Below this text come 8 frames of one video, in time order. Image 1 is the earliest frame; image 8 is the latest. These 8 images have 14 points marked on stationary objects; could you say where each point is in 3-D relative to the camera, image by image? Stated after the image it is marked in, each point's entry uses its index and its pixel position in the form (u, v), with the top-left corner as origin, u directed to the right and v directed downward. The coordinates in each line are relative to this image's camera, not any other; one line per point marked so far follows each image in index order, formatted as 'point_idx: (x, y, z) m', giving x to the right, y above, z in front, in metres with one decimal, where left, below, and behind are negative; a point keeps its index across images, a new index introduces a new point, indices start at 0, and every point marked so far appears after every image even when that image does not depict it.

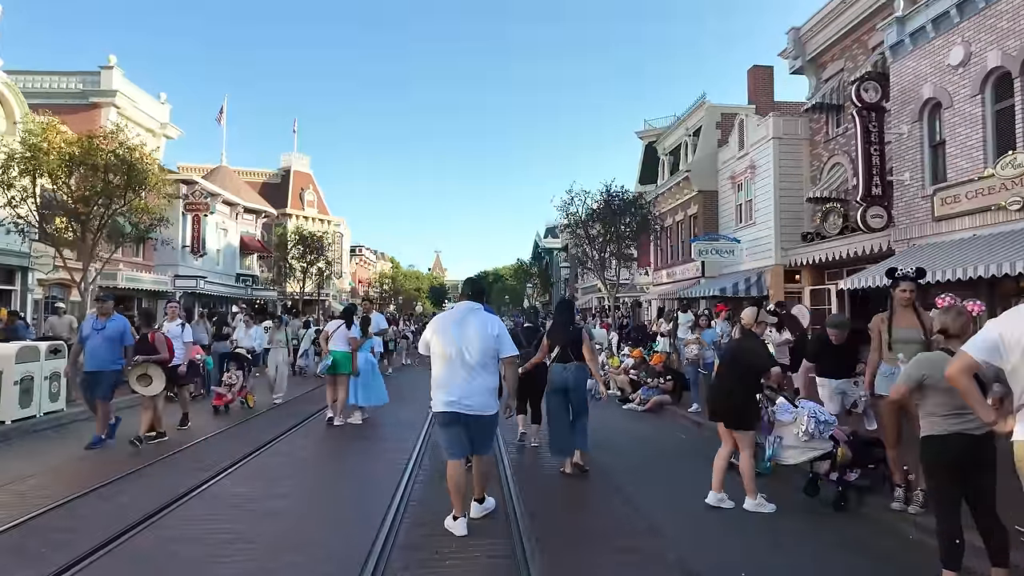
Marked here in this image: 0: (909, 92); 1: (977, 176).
0: (+8.1, +4.0, +12.2) m
1: (+8.3, +2.0, +10.6) m
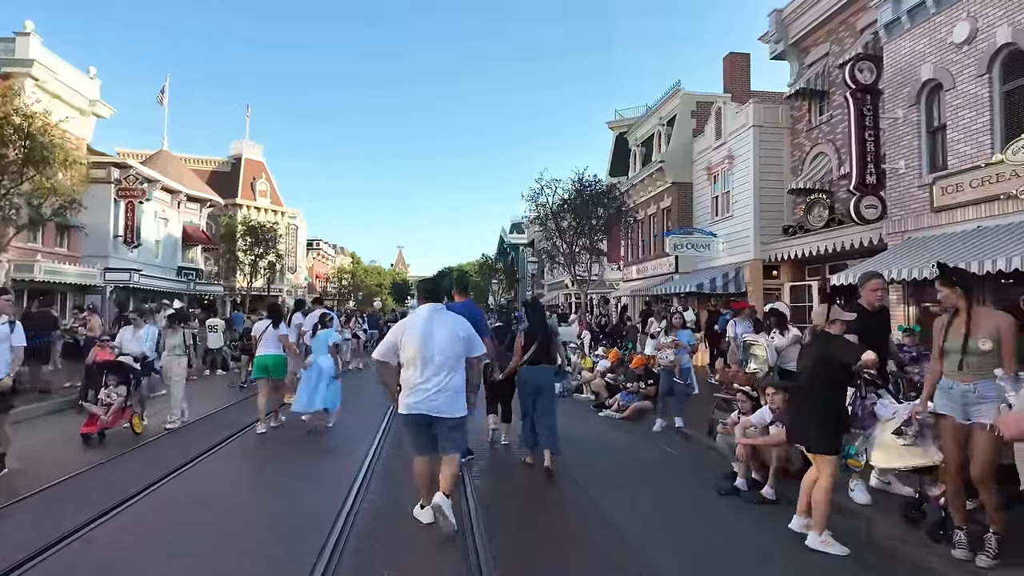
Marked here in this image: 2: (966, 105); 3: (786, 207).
0: (+7.5, +4.1, +11.4) m
1: (+7.7, +2.1, +9.8) m
2: (+7.7, +3.1, +10.1) m
3: (+7.5, +2.3, +16.4) m
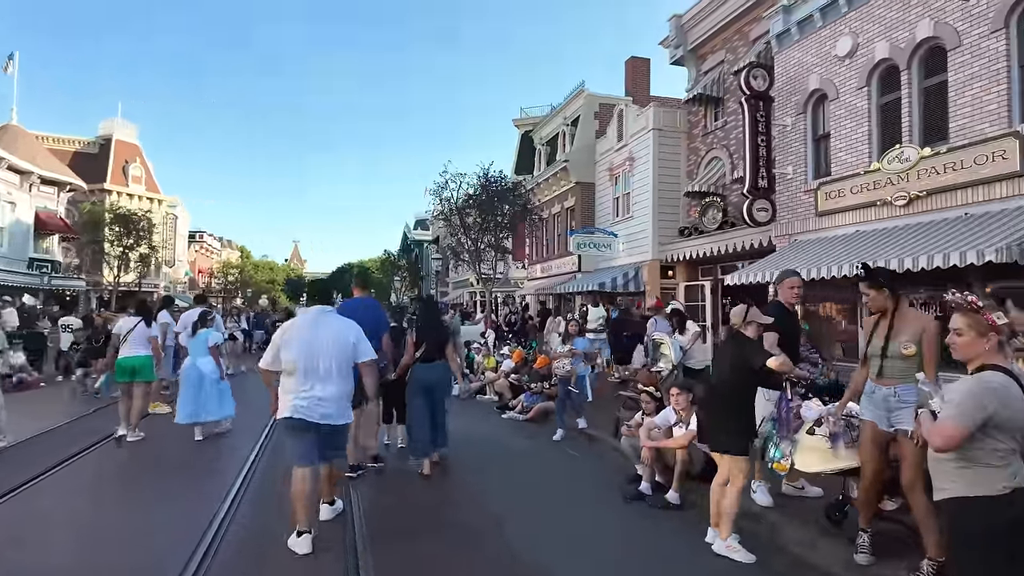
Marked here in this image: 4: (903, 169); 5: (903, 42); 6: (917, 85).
0: (+5.6, +4.1, +11.9) m
1: (+6.1, +2.0, +10.3) m
2: (+6.0, +3.1, +10.7) m
3: (+4.8, +2.3, +16.9) m
4: (+6.2, +1.9, +9.5) m
5: (+6.4, +4.0, +9.6) m
6: (+6.5, +3.3, +9.5) m
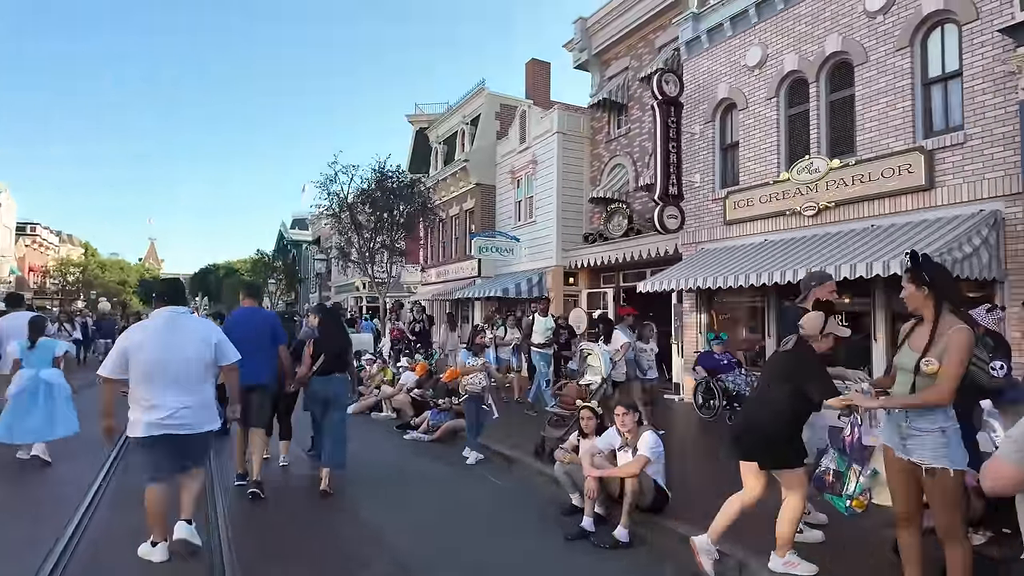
0: (+3.8, +3.9, +11.9) m
1: (+4.5, +1.9, +10.4) m
2: (+4.4, +3.0, +10.8) m
3: (+2.0, +2.1, +16.6) m
4: (+4.9, +1.8, +9.6) m
5: (+5.0, +3.8, +9.8) m
6: (+5.1, +3.1, +9.7) m
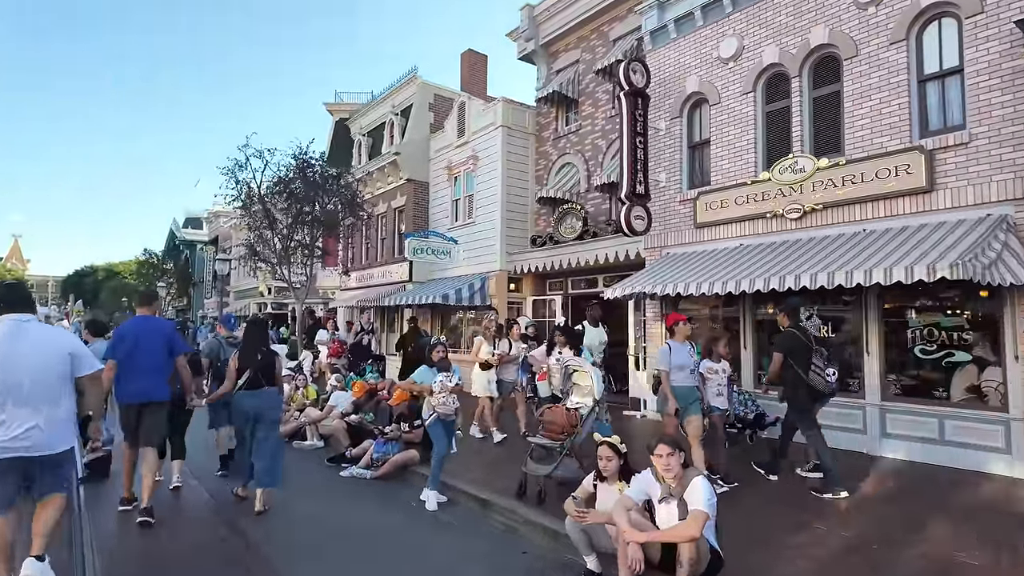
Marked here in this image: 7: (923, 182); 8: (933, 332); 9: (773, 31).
0: (+2.9, +3.8, +11.0) m
1: (+3.8, +1.8, +9.7) m
2: (+3.7, +2.8, +10.1) m
3: (+0.4, +1.9, +15.4) m
4: (+4.3, +1.6, +9.0) m
5: (+4.4, +3.7, +9.2) m
6: (+4.5, +3.0, +9.1) m
7: (+5.3, +1.4, +7.6) m
8: (+5.5, -0.6, +7.8) m
9: (+4.2, +4.1, +9.5) m
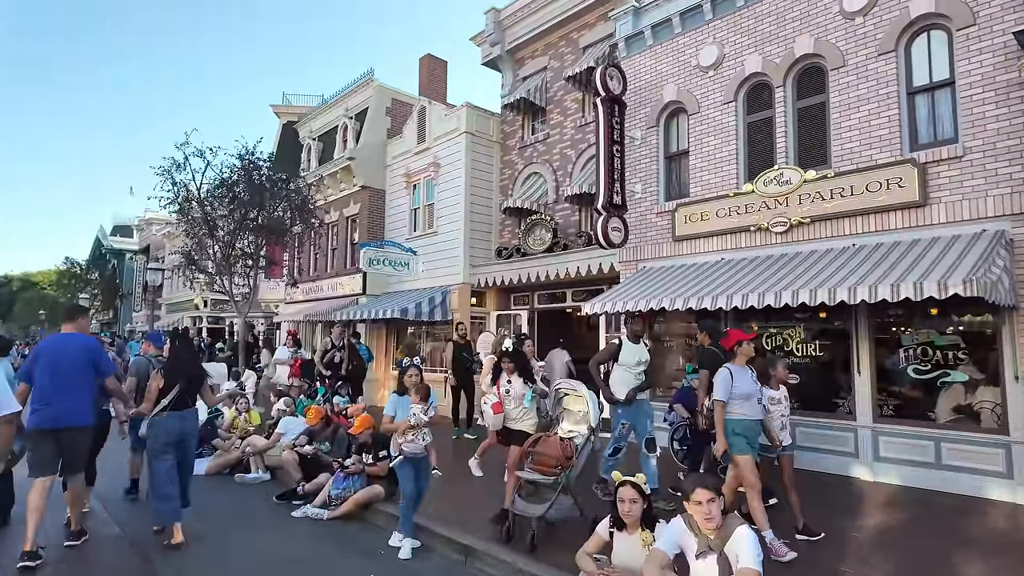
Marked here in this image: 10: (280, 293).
0: (+2.4, +3.5, +10.6) m
1: (+3.4, +1.5, +9.3) m
2: (+3.2, +2.6, +9.7) m
3: (-0.5, +1.5, +14.7) m
4: (+3.9, +1.4, +8.6) m
5: (+4.0, +3.5, +8.9) m
6: (+4.2, +2.7, +8.8) m
7: (+5.0, +1.1, +7.4) m
8: (+5.2, -0.8, +7.5) m
9: (+3.8, +3.8, +9.2) m
10: (-7.6, -0.2, +19.5) m
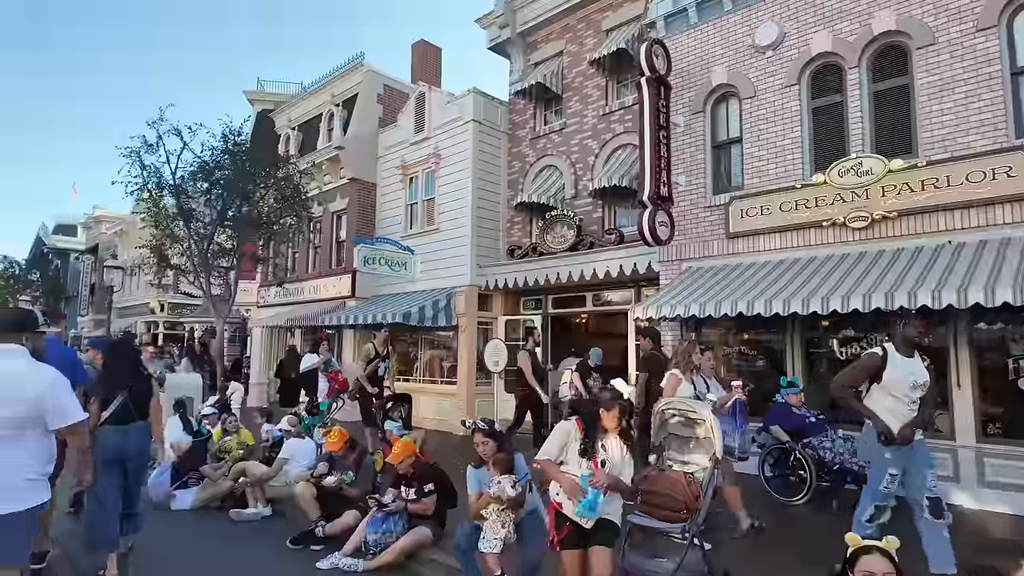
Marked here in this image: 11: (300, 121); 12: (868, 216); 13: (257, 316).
0: (+2.9, +3.5, +9.7) m
1: (+4.0, +1.5, +8.4) m
2: (+3.8, +2.5, +8.8) m
3: (-0.3, +1.5, +13.5) m
4: (+4.5, +1.4, +7.7) m
5: (+4.6, +3.4, +8.1) m
6: (+4.8, +2.7, +8.0) m
7: (+5.7, +1.1, +6.6) m
8: (+5.9, -0.8, +6.7) m
9: (+4.4, +3.8, +8.4) m
10: (-7.7, -0.2, +17.8) m
11: (-6.4, +5.0, +17.9) m
12: (+4.6, +0.9, +7.7) m
13: (-7.6, -0.8, +17.6) m
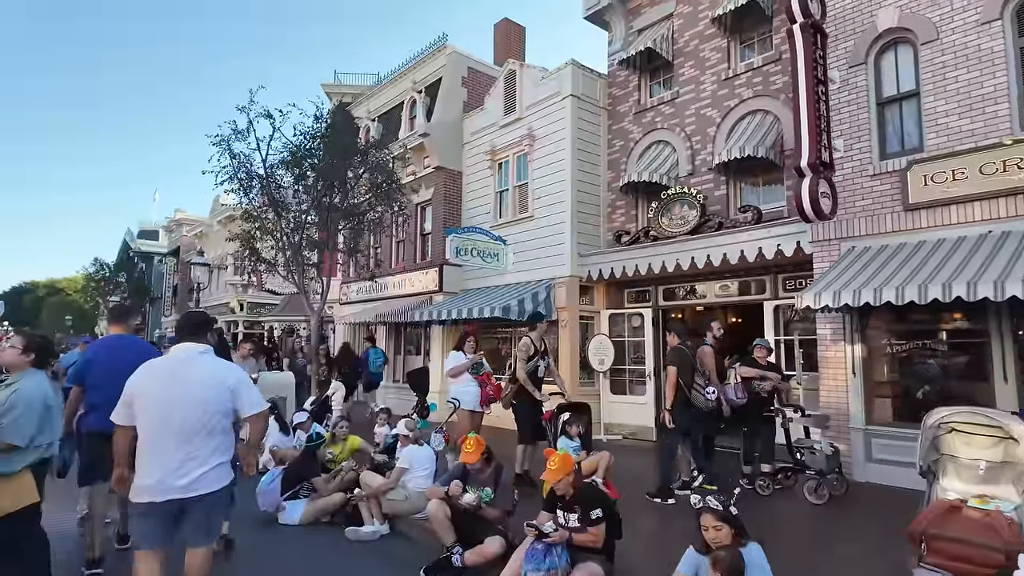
0: (+4.6, +3.7, +8.2) m
1: (+5.6, +1.7, +6.9) m
2: (+5.5, +2.7, +7.3) m
3: (+1.8, +1.7, +12.4) m
4: (+6.1, +1.6, +6.2) m
5: (+6.2, +3.7, +6.5) m
6: (+6.3, +2.9, +6.4) m
7: (+7.2, +1.4, +4.9) m
8: (+7.4, -0.6, +5.0) m
9: (+6.0, +4.0, +6.8) m
10: (-5.1, -0.1, +17.3) m
11: (-3.9, +5.1, +17.3) m
12: (+6.1, +1.2, +6.1) m
13: (-5.0, -0.7, +17.1) m
